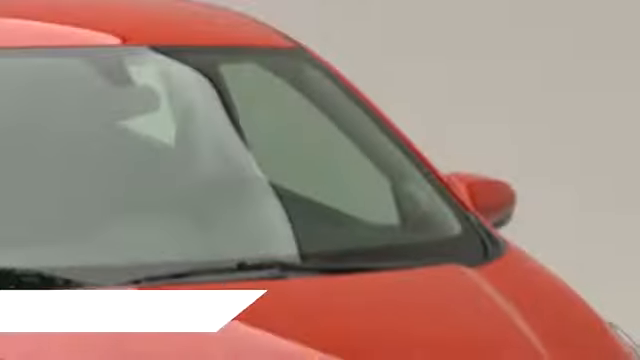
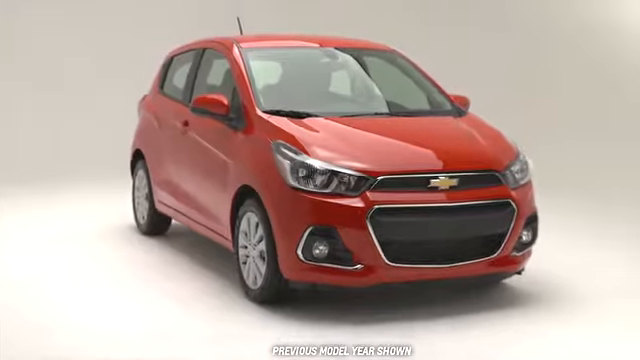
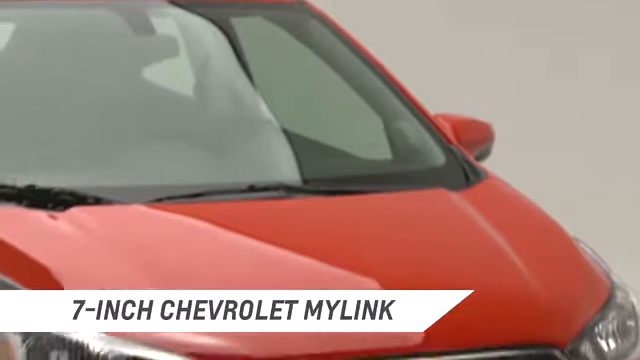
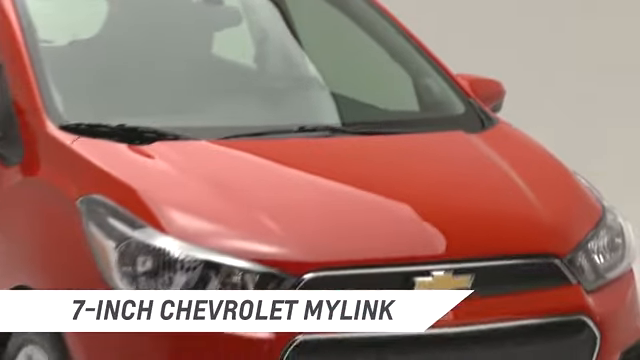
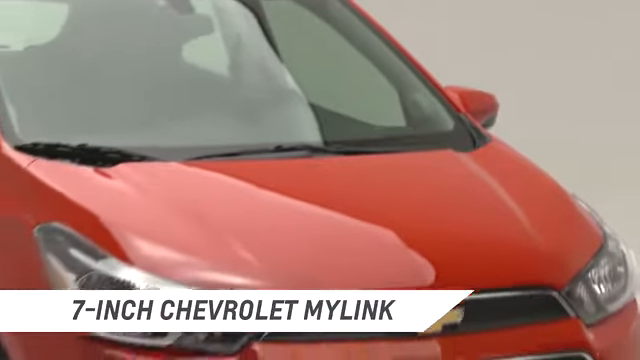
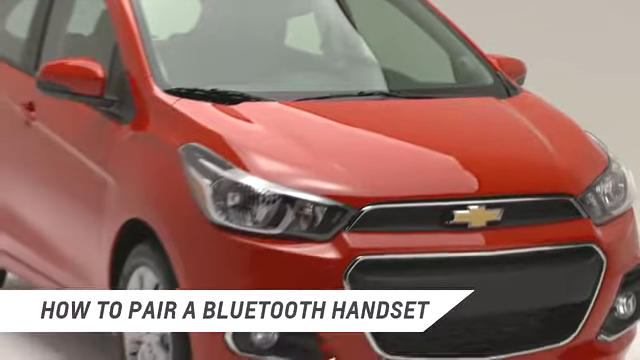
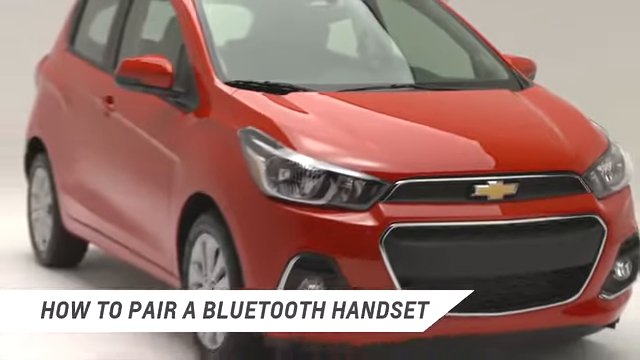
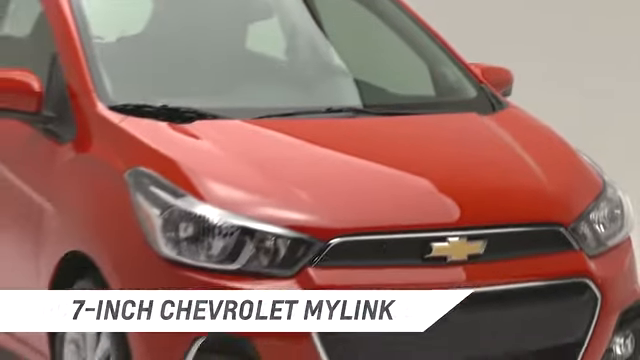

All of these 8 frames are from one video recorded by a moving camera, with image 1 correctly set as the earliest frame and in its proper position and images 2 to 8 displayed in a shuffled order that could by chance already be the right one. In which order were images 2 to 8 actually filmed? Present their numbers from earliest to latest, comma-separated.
3, 5, 4, 8, 6, 7, 2
